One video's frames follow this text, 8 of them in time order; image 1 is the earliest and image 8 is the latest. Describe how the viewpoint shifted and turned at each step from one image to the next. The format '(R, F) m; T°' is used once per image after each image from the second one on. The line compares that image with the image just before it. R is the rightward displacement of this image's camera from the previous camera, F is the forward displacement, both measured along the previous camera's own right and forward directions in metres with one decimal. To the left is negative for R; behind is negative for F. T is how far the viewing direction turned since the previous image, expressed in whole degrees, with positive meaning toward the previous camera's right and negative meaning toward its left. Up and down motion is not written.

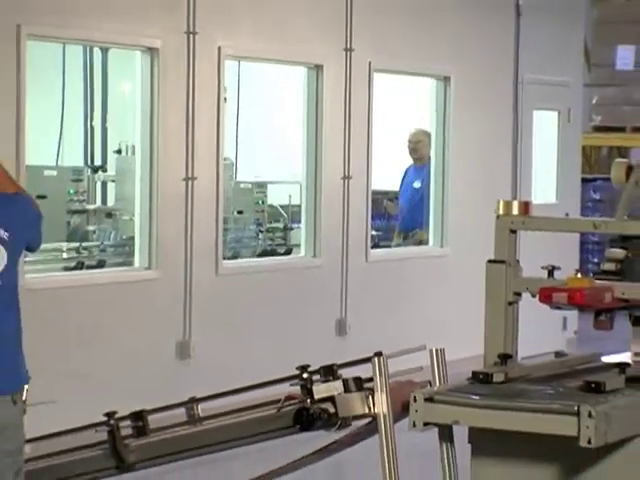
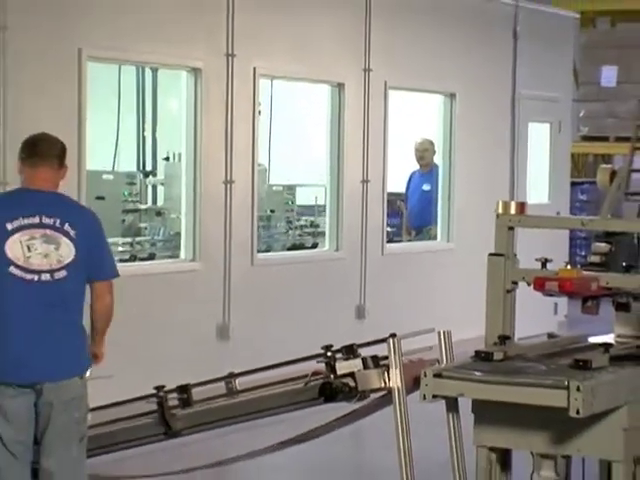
(-0.1, -0.7) m; 0°
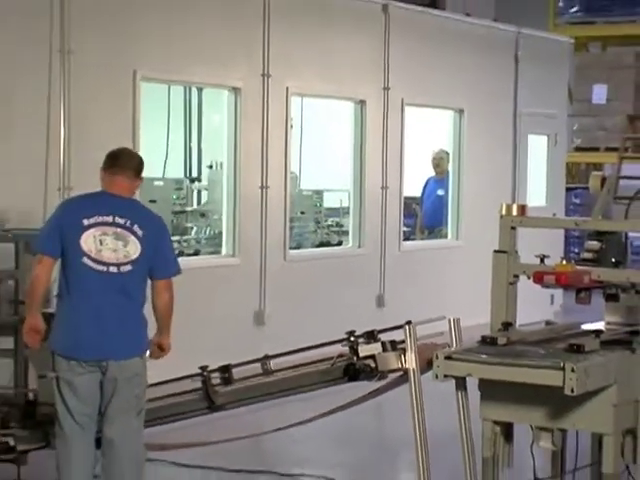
(-0.1, -0.7) m; -1°
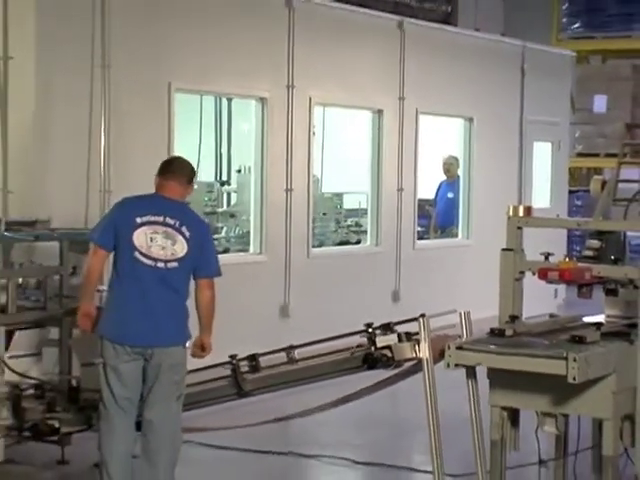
(-0.1, -0.5) m; -1°
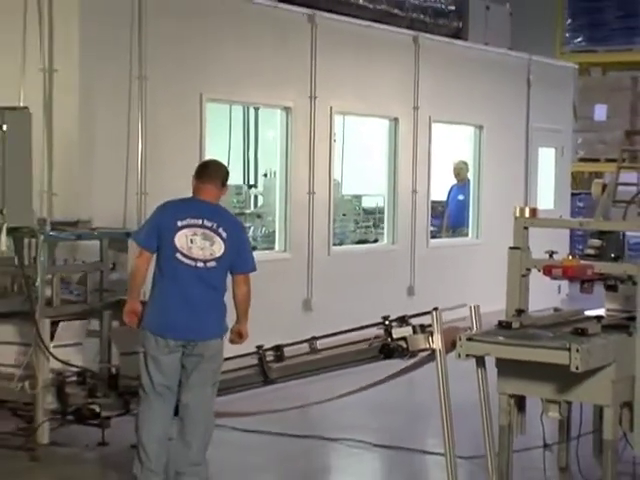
(-0.1, -0.5) m; -1°
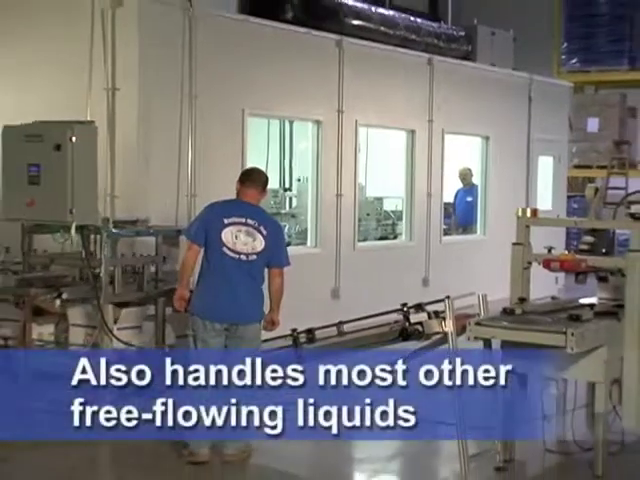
(-0.1, -1.0) m; -1°
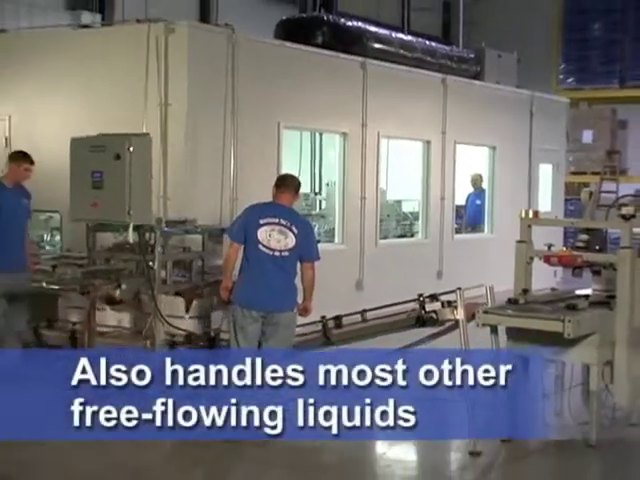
(-0.2, -1.1) m; 0°
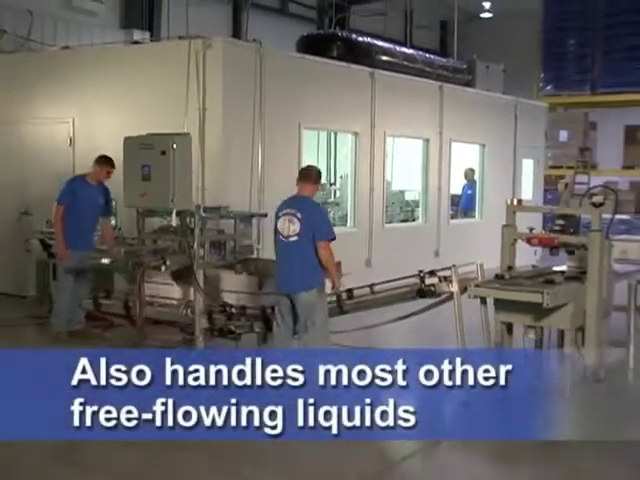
(-0.2, -1.5) m; 0°
